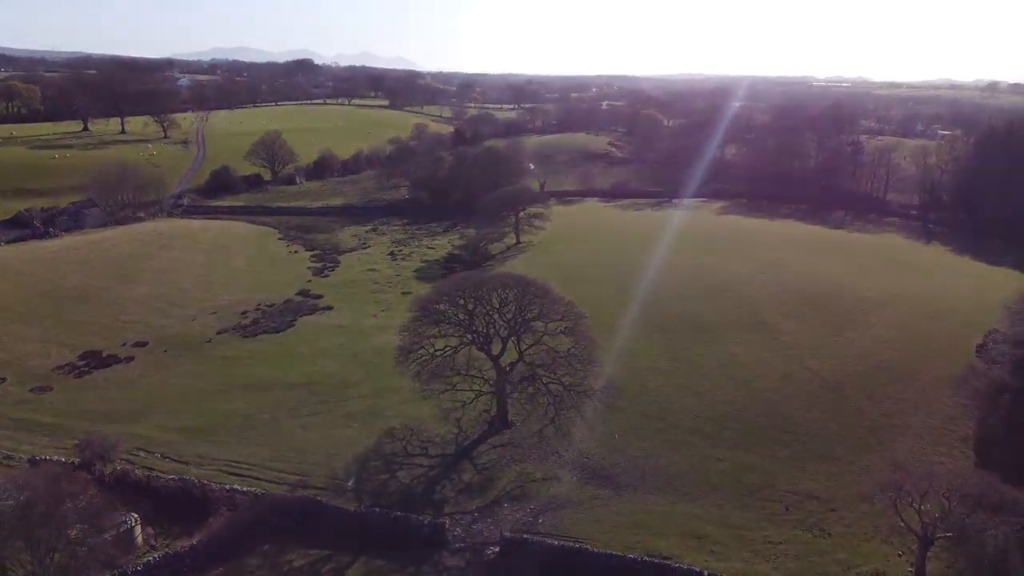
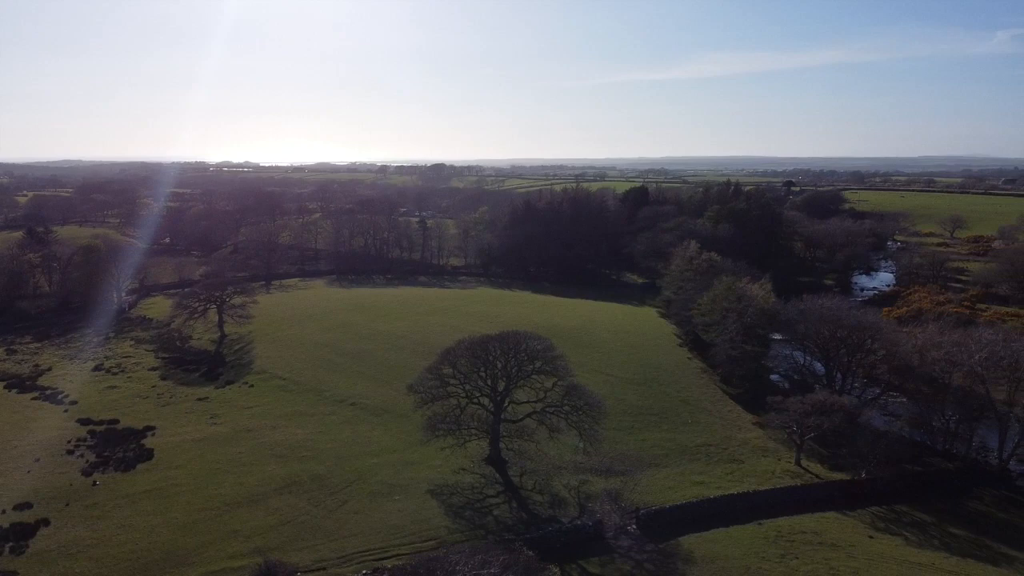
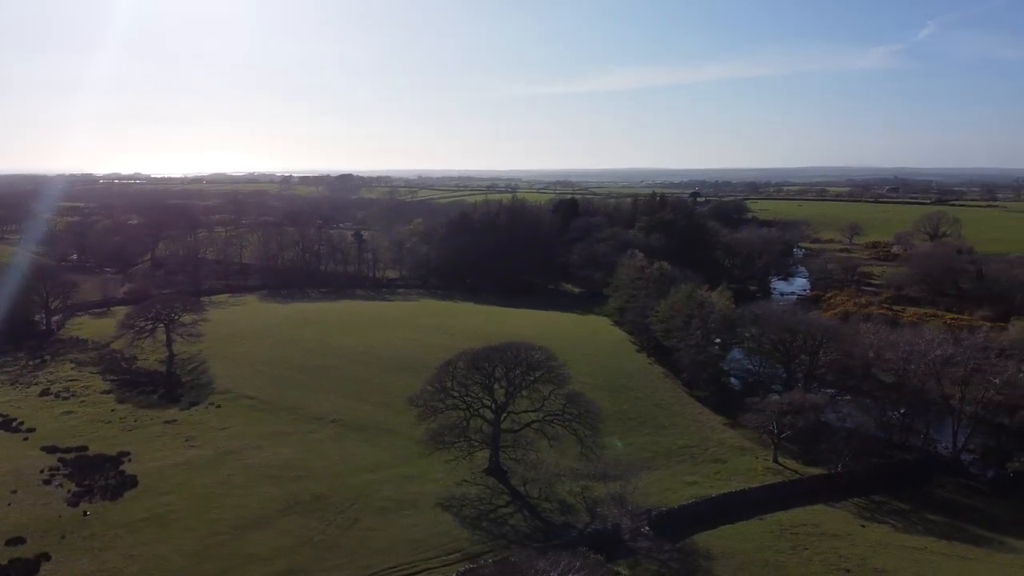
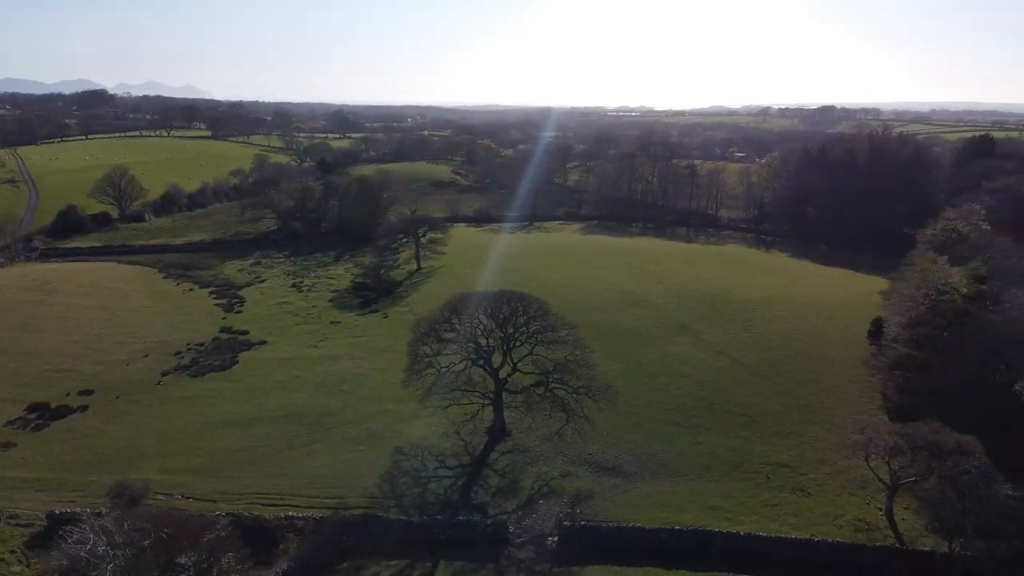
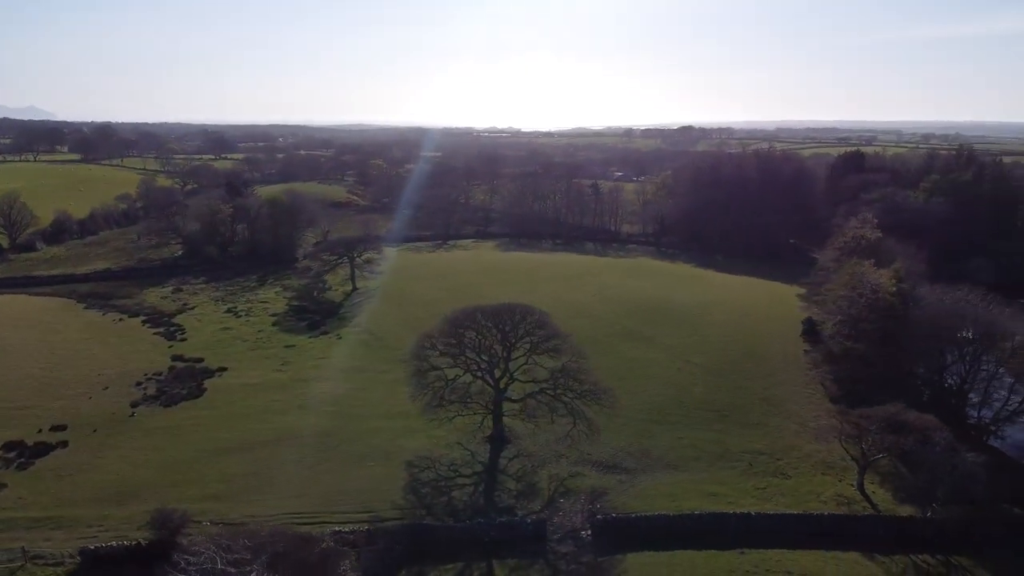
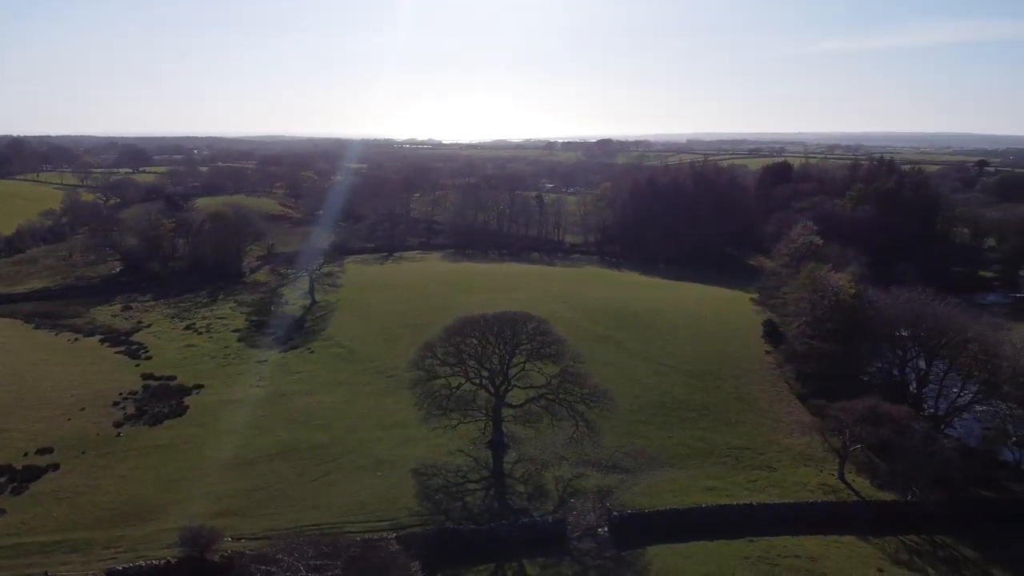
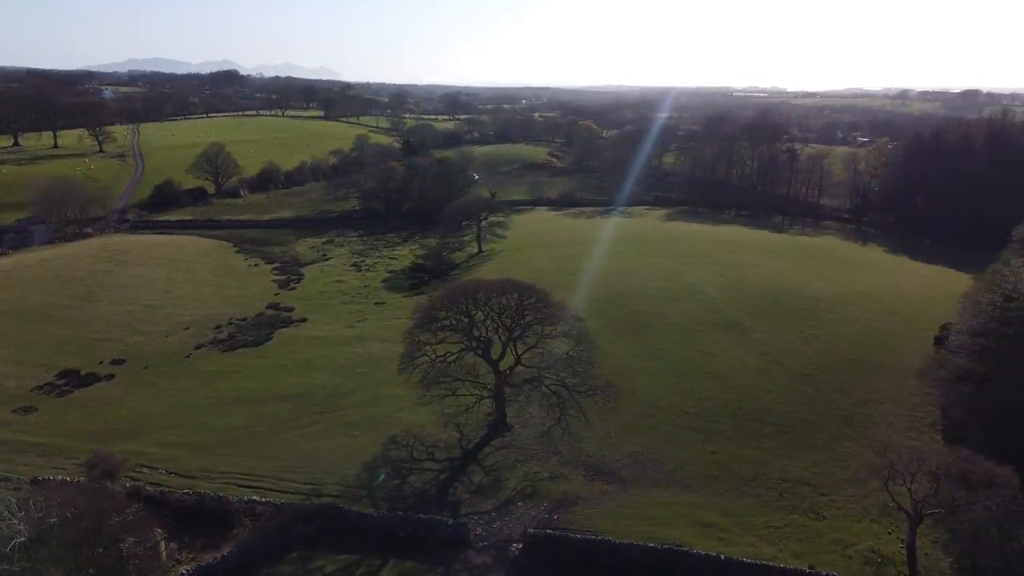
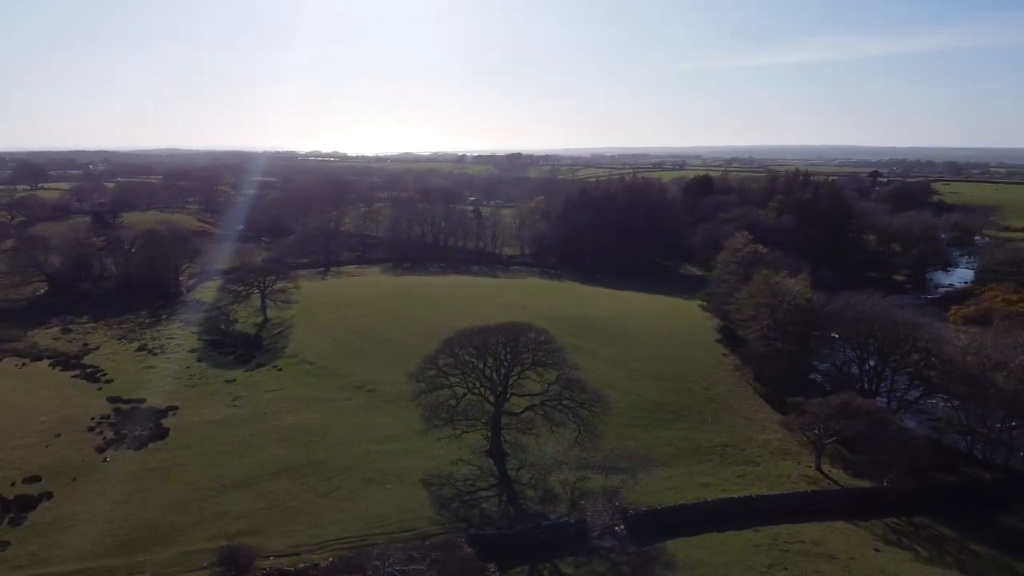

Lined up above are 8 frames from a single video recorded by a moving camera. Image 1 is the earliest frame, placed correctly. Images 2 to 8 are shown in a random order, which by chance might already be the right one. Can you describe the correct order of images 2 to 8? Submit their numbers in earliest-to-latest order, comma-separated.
7, 4, 5, 6, 8, 2, 3
